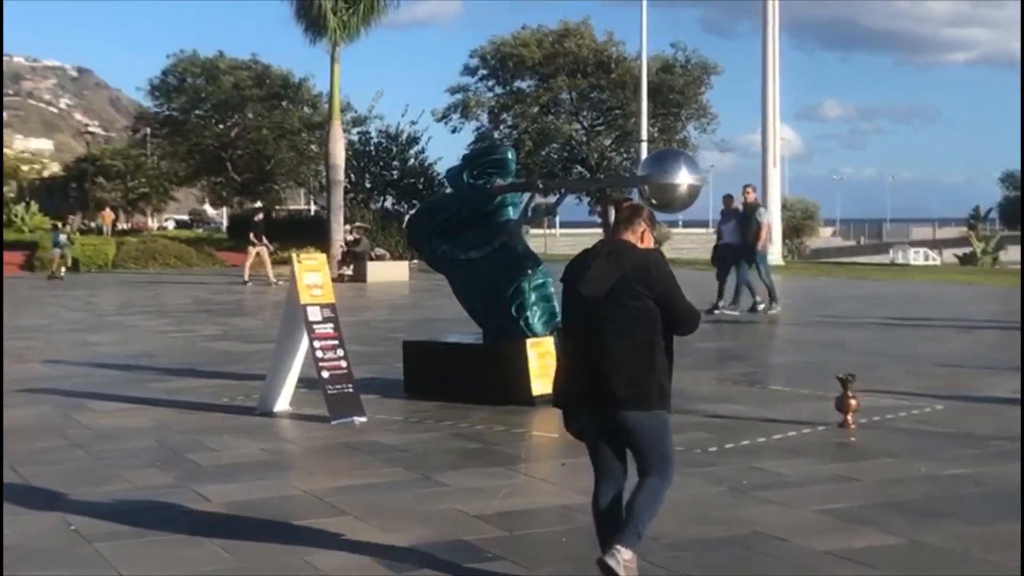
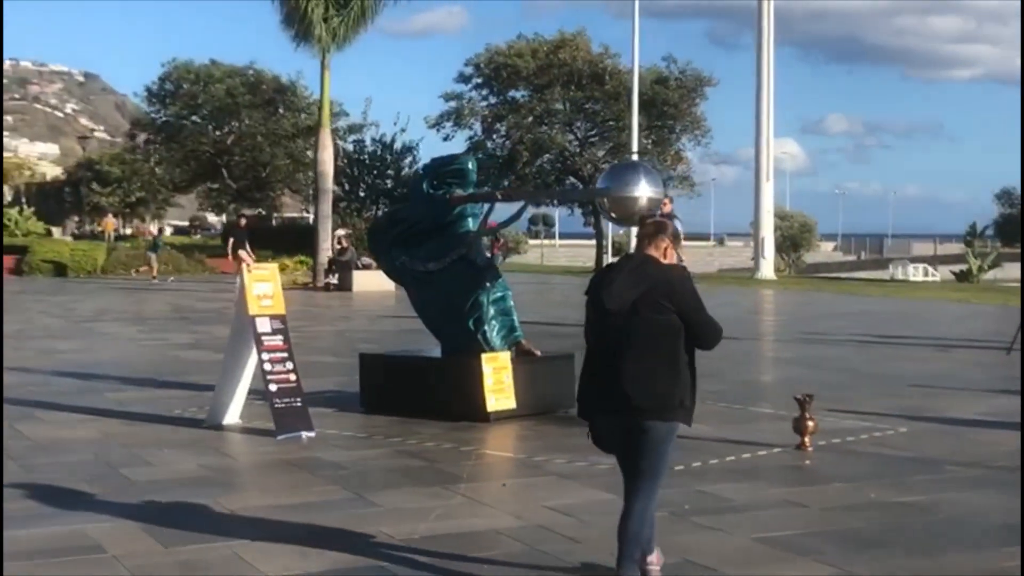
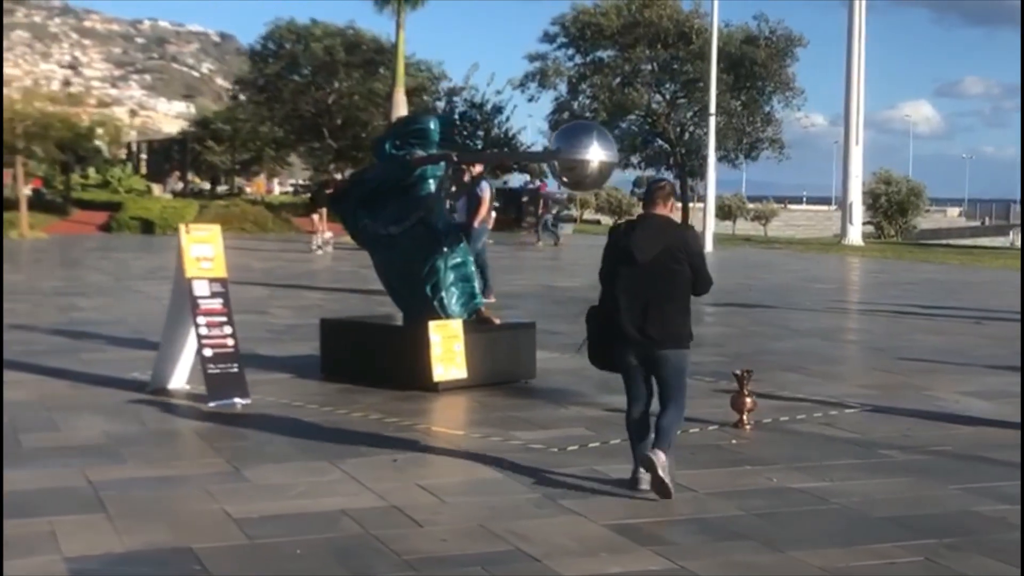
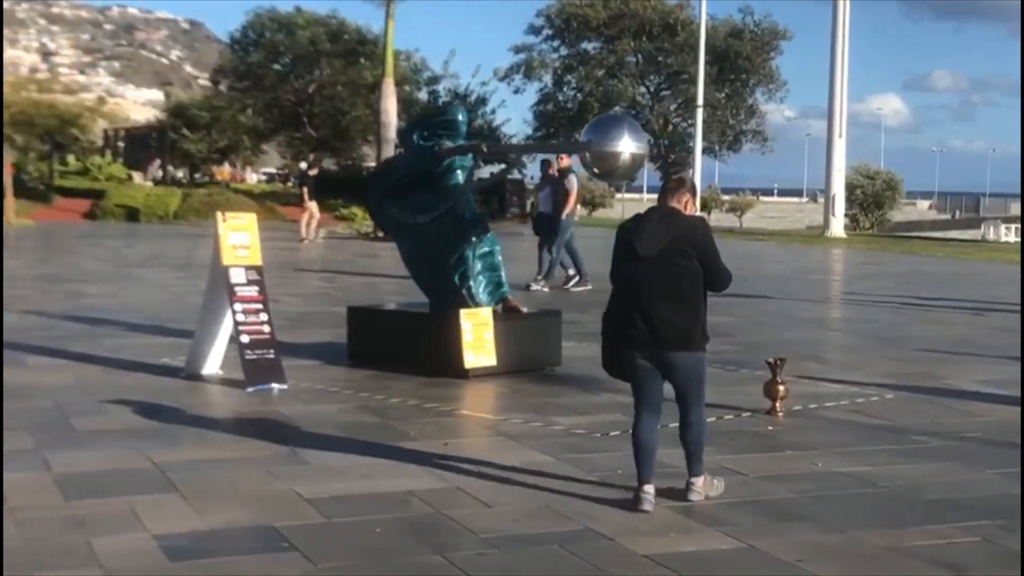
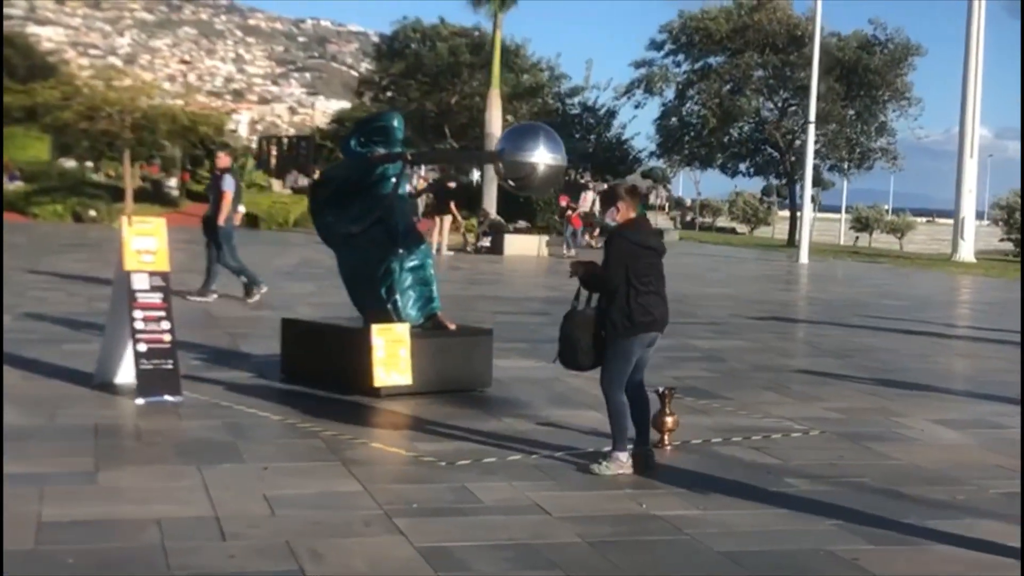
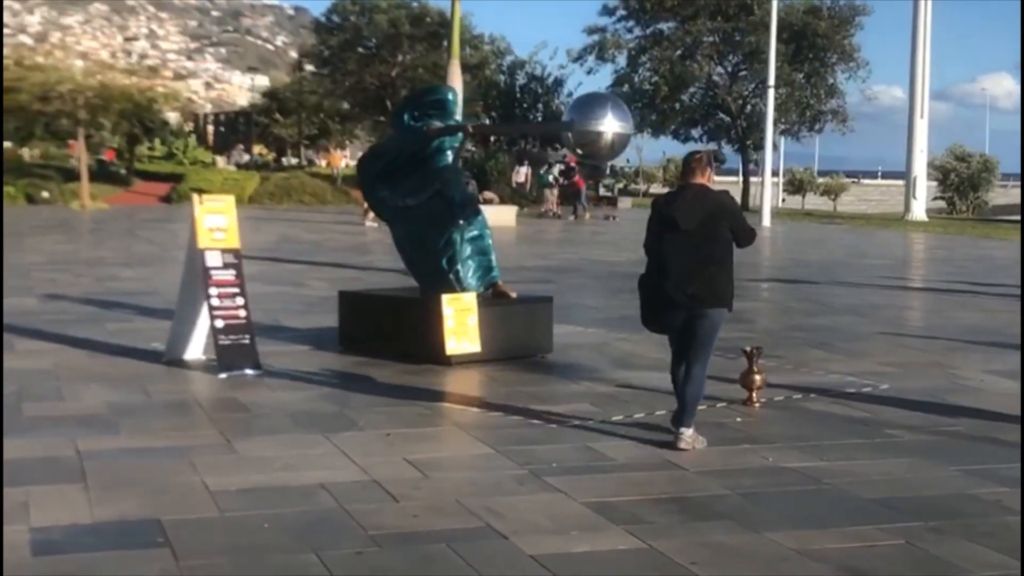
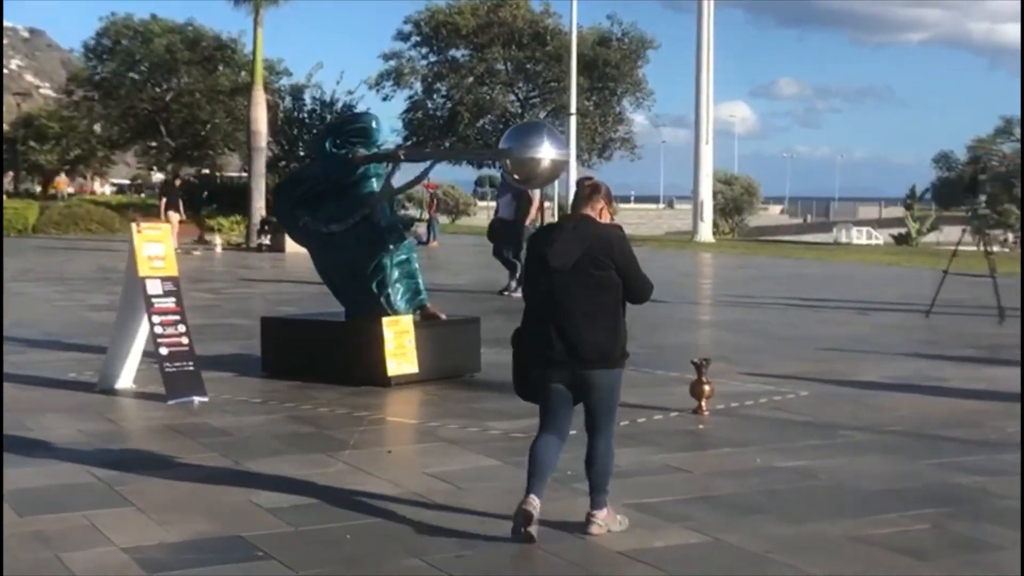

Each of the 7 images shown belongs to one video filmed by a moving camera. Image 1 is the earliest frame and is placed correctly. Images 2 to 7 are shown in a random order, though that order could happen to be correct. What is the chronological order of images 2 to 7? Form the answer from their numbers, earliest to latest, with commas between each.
2, 7, 4, 3, 6, 5
